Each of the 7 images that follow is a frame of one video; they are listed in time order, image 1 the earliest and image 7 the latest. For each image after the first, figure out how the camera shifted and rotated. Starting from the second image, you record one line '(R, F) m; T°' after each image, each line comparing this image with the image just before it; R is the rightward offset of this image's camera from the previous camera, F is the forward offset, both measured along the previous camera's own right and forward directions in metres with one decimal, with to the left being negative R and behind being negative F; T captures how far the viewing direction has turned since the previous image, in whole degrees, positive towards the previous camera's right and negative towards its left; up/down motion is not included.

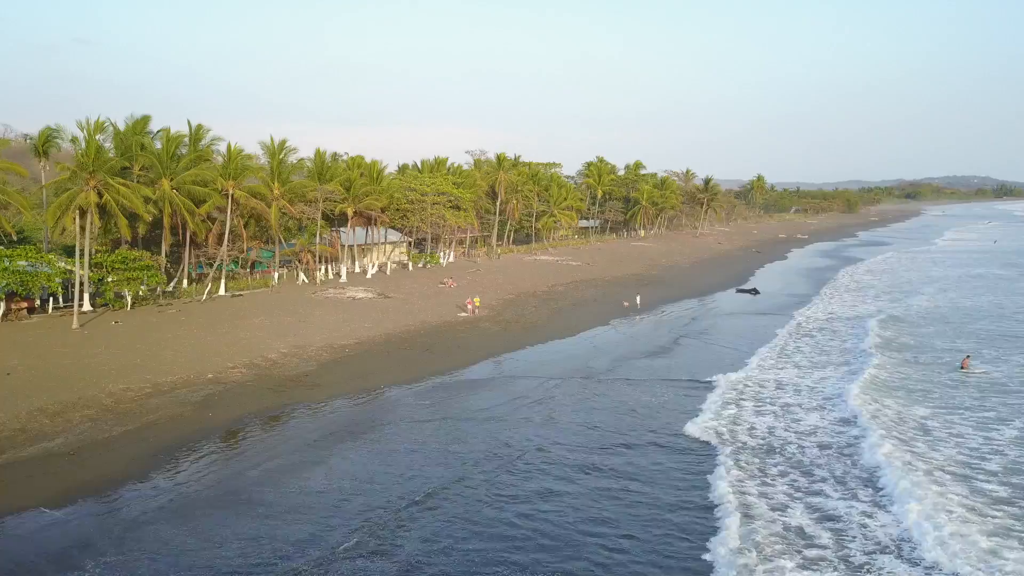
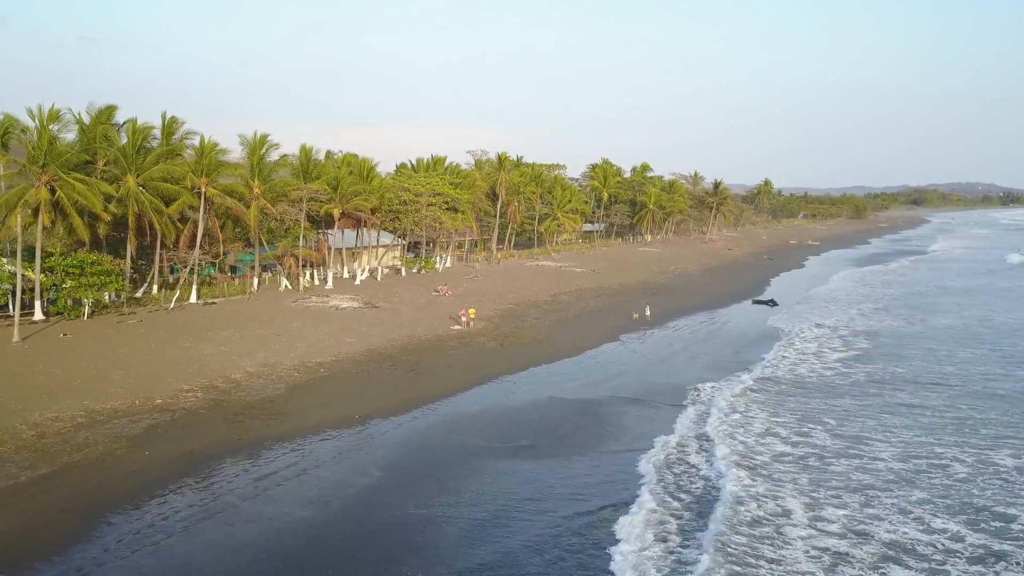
(+0.1, +2.6) m; 0°
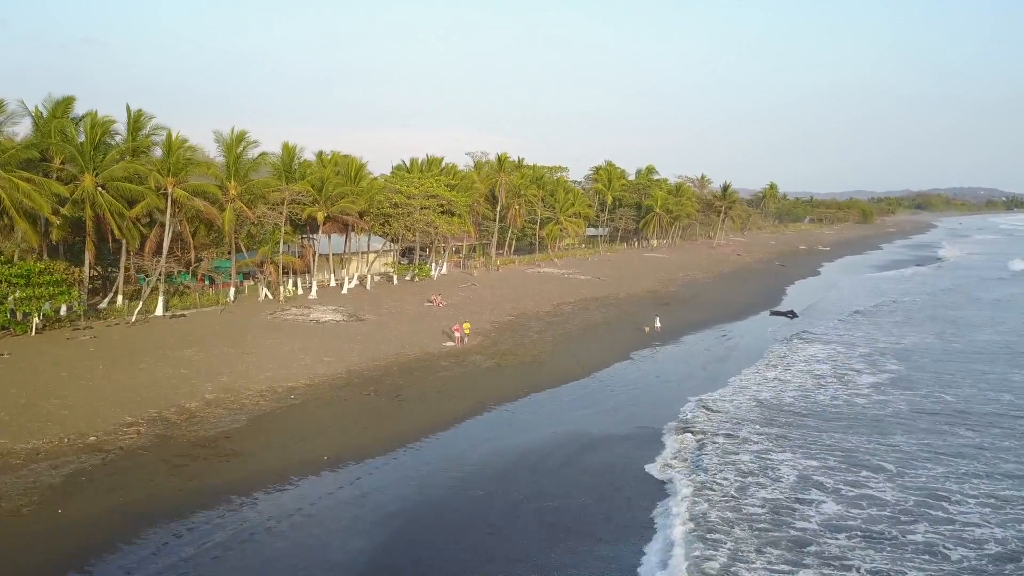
(+0.1, +2.5) m; 0°
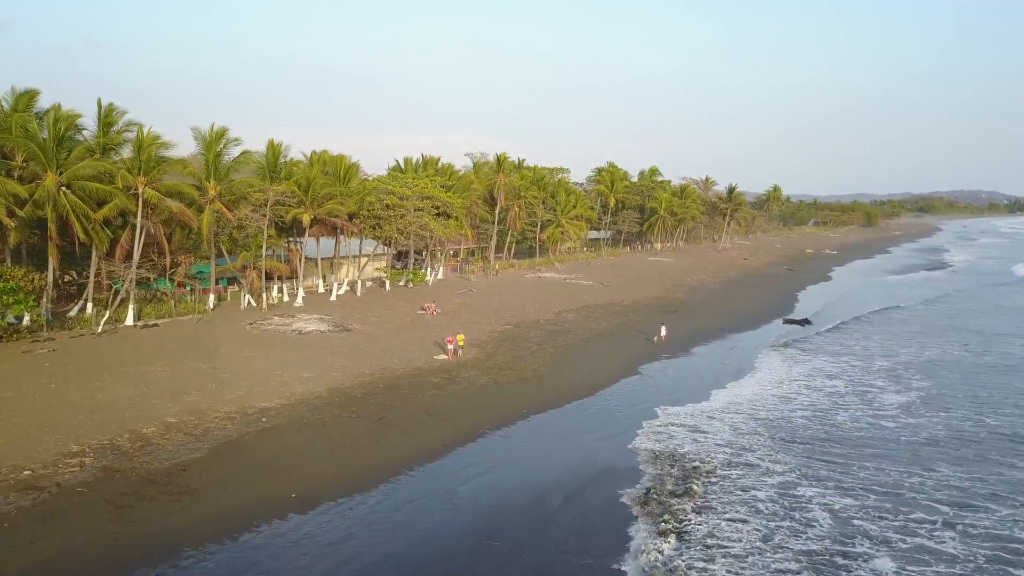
(+0.1, +1.8) m; 0°
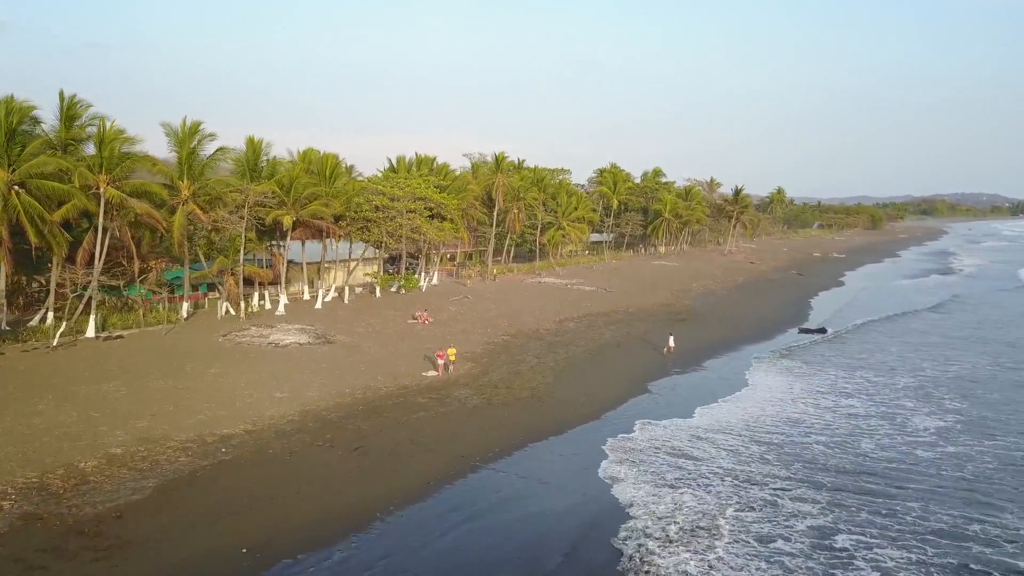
(+0.1, +1.9) m; 0°
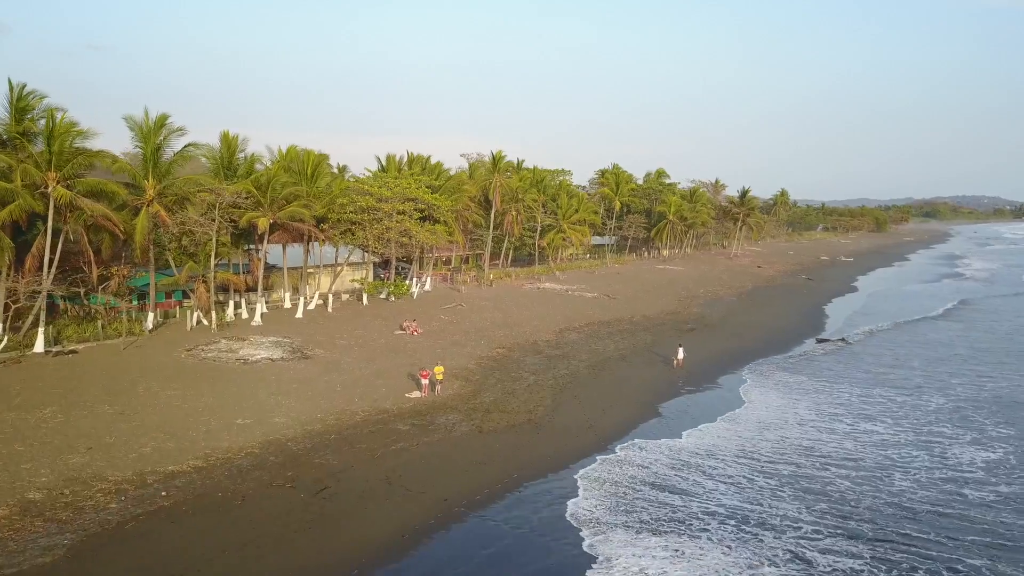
(+0.2, +2.0) m; 0°
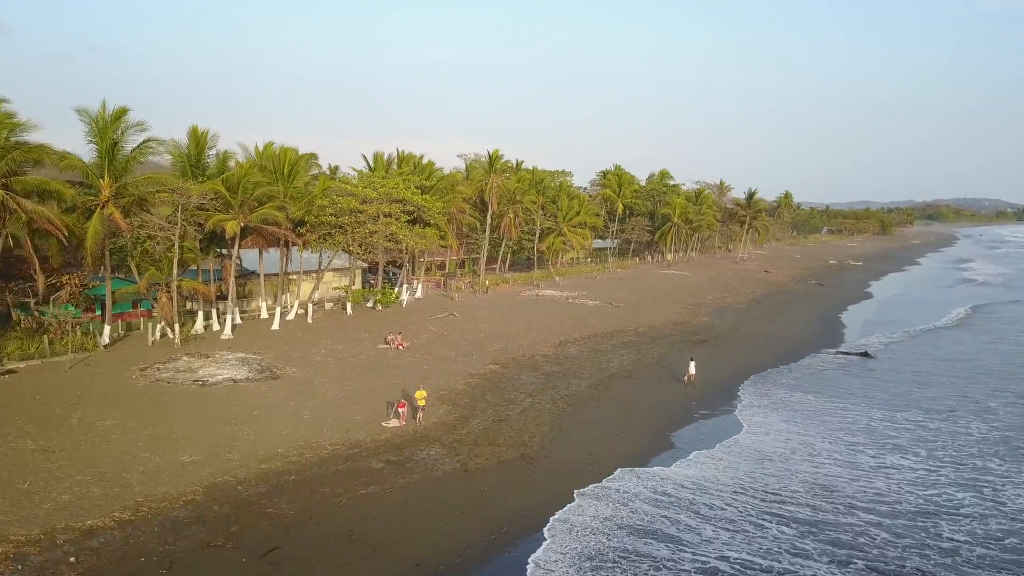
(+0.2, +2.1) m; 0°
